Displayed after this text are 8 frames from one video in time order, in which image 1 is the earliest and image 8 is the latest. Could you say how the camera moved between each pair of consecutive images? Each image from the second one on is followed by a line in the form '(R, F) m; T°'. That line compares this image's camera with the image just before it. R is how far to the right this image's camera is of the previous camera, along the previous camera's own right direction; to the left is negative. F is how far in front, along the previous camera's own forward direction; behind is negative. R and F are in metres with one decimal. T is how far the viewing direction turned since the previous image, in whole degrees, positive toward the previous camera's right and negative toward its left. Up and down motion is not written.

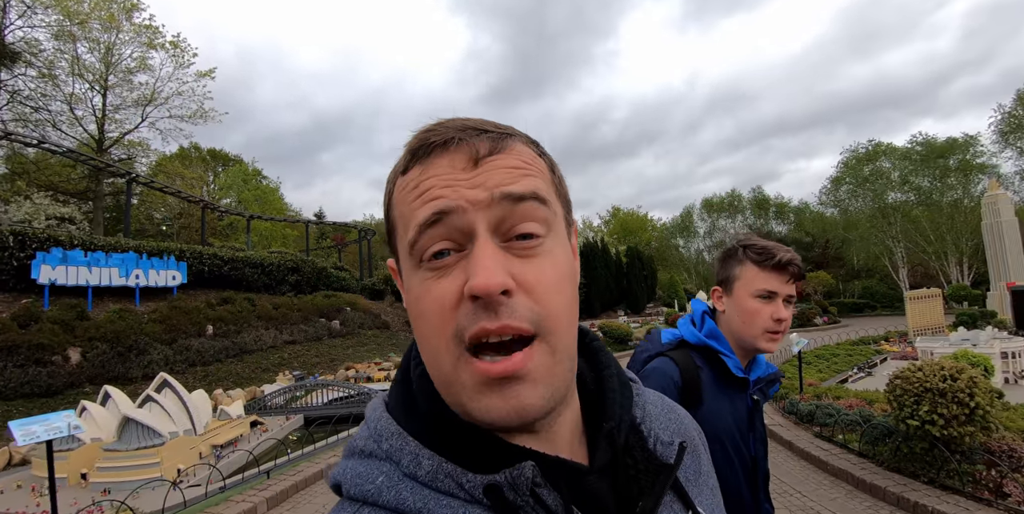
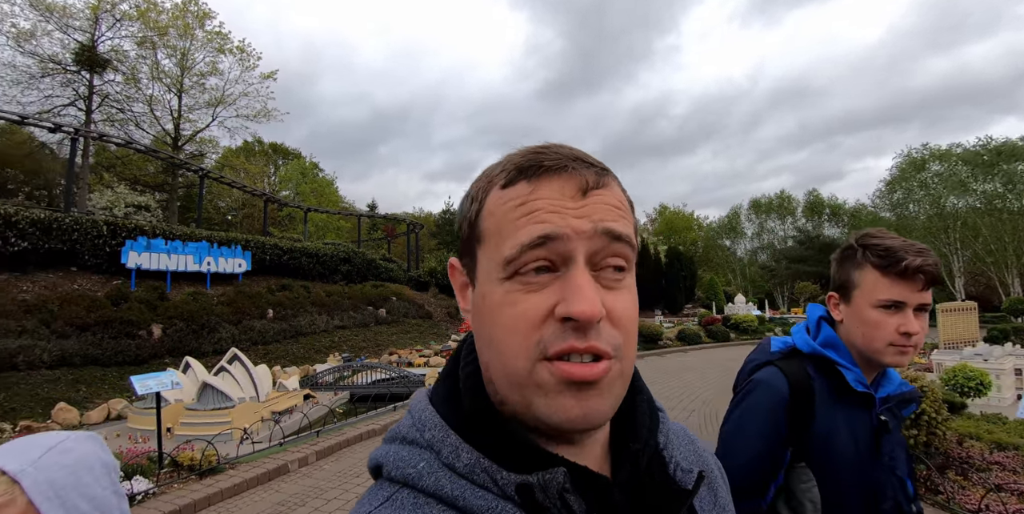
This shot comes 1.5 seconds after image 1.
(+0.4, -0.7) m; -5°
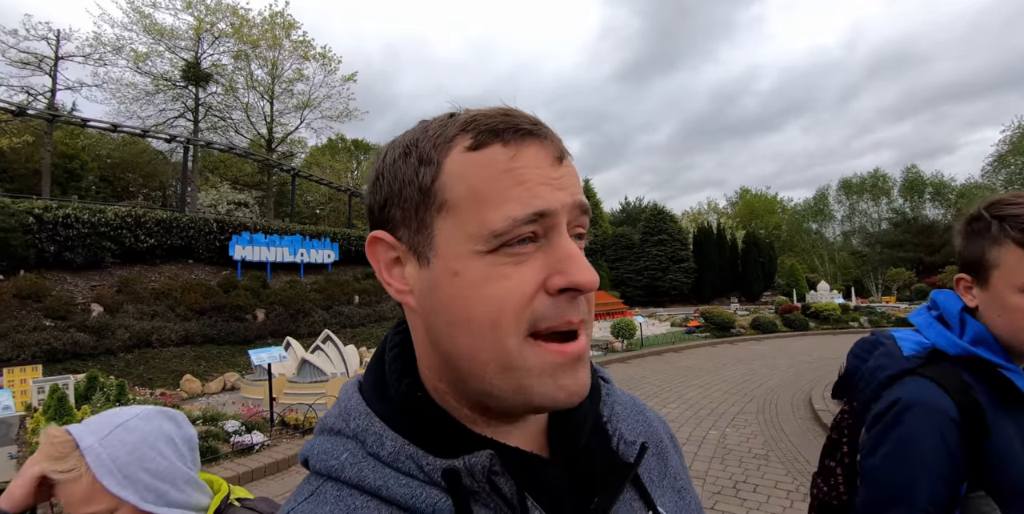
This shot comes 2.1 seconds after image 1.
(+0.2, -0.4) m; -8°
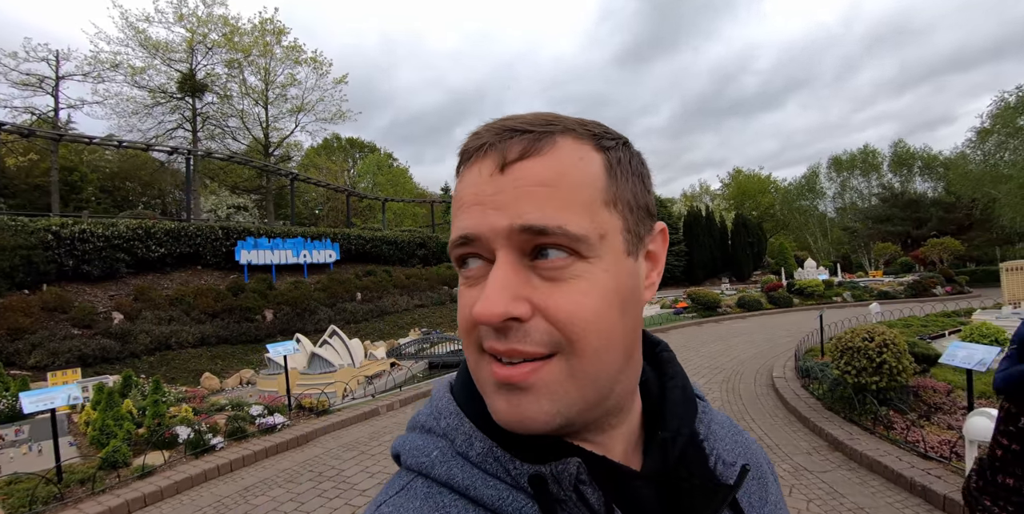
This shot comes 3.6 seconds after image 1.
(+0.3, -0.7) m; 0°
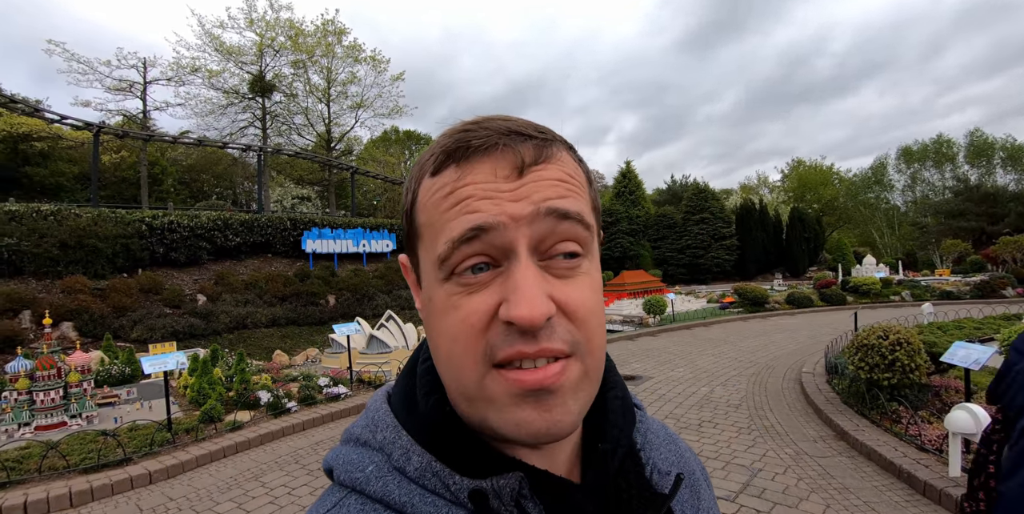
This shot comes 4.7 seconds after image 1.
(+0.2, -0.6) m; -6°
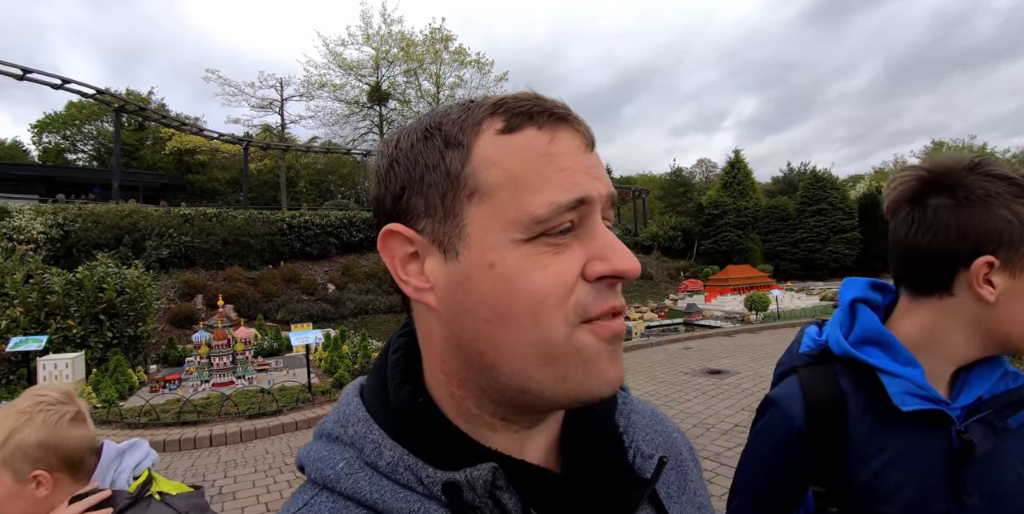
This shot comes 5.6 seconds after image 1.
(+0.2, -0.5) m; -12°
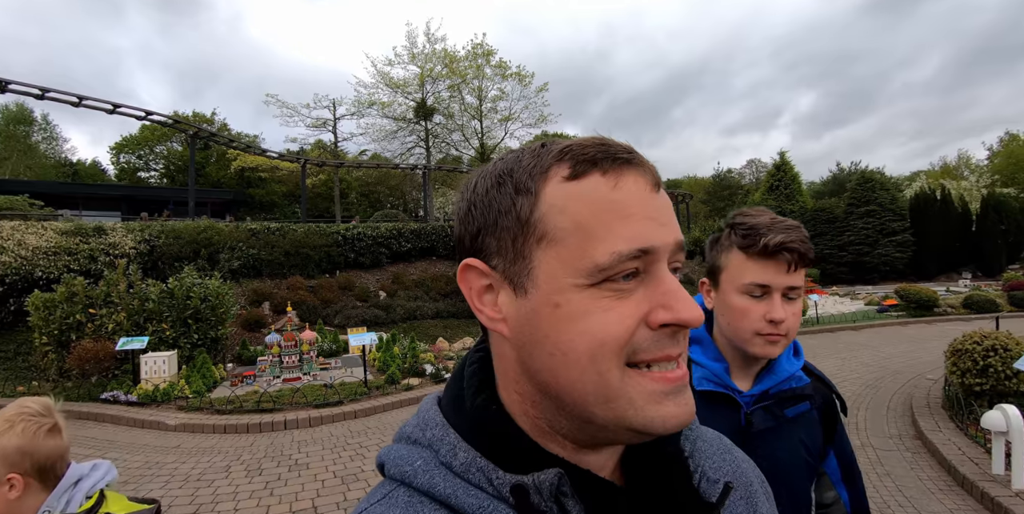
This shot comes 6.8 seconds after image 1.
(+0.3, -0.8) m; -5°
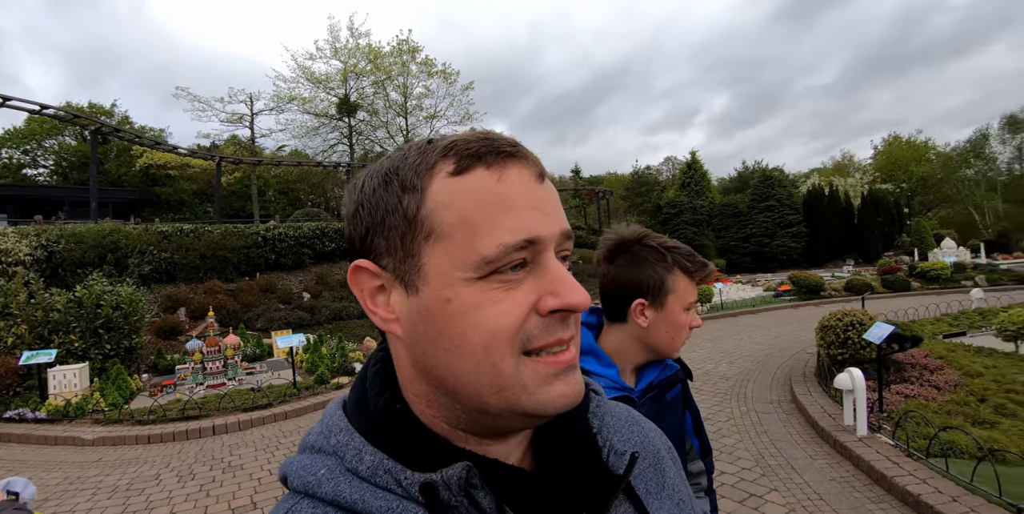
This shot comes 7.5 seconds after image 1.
(0.0, -0.4) m; +8°
